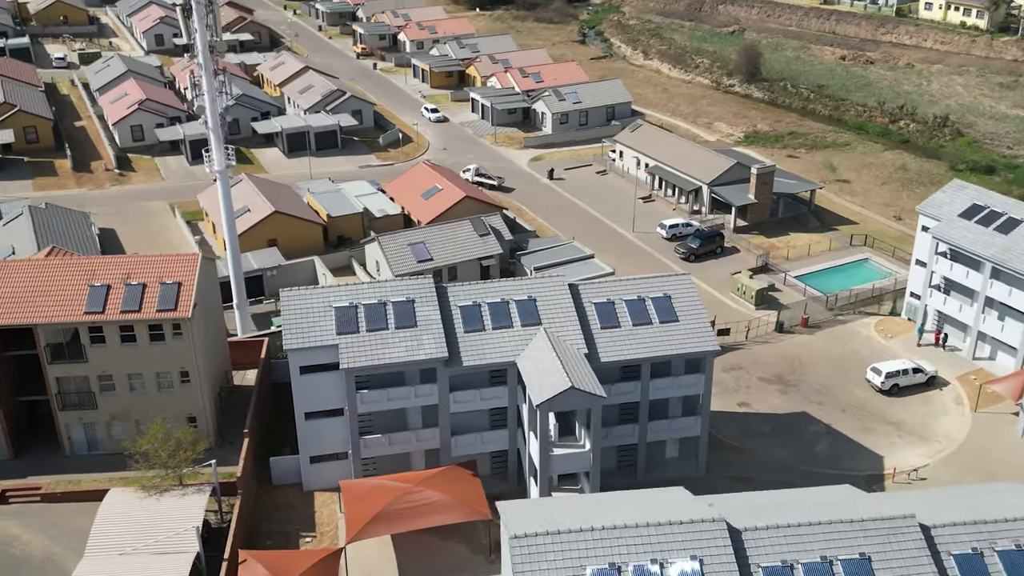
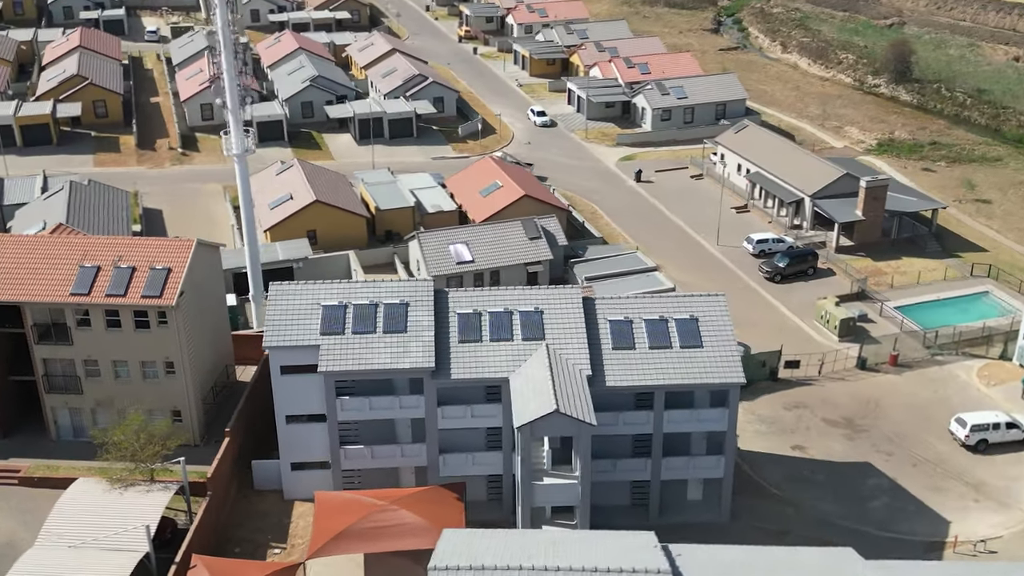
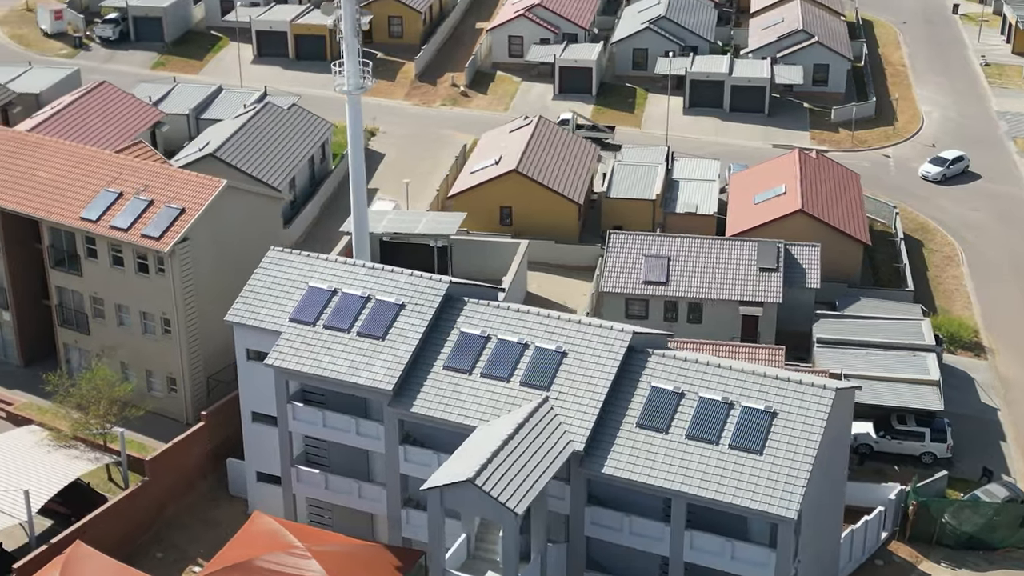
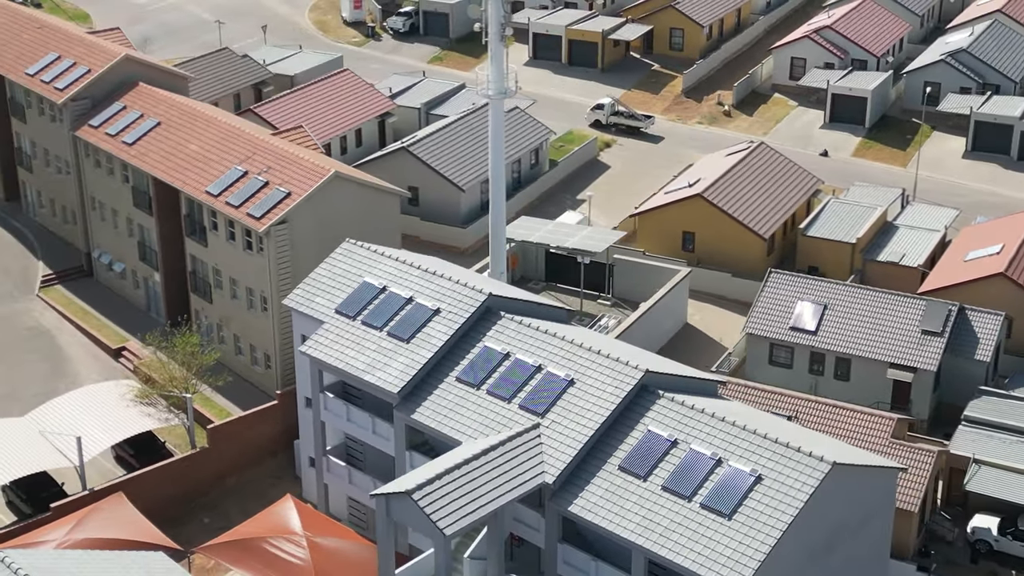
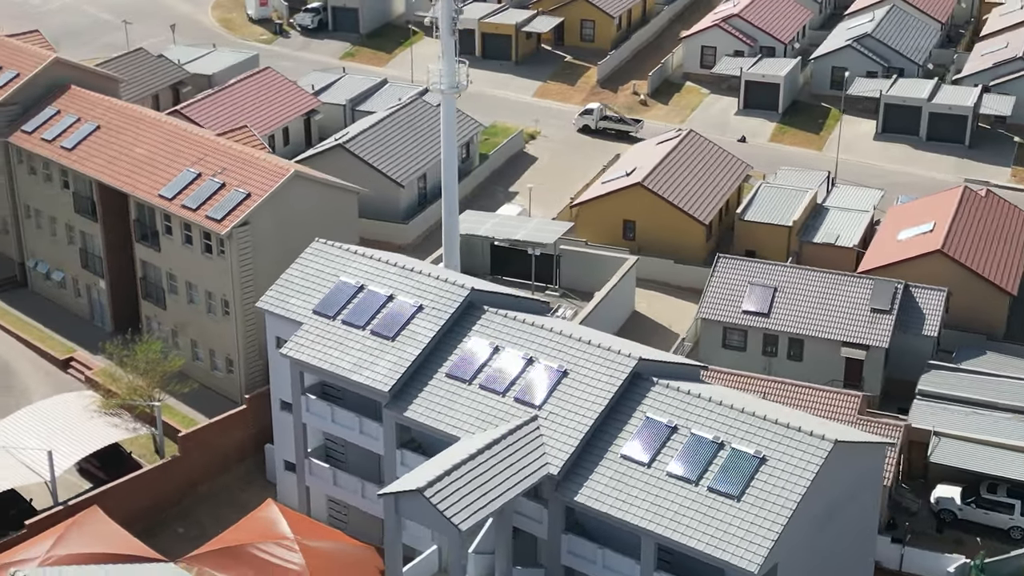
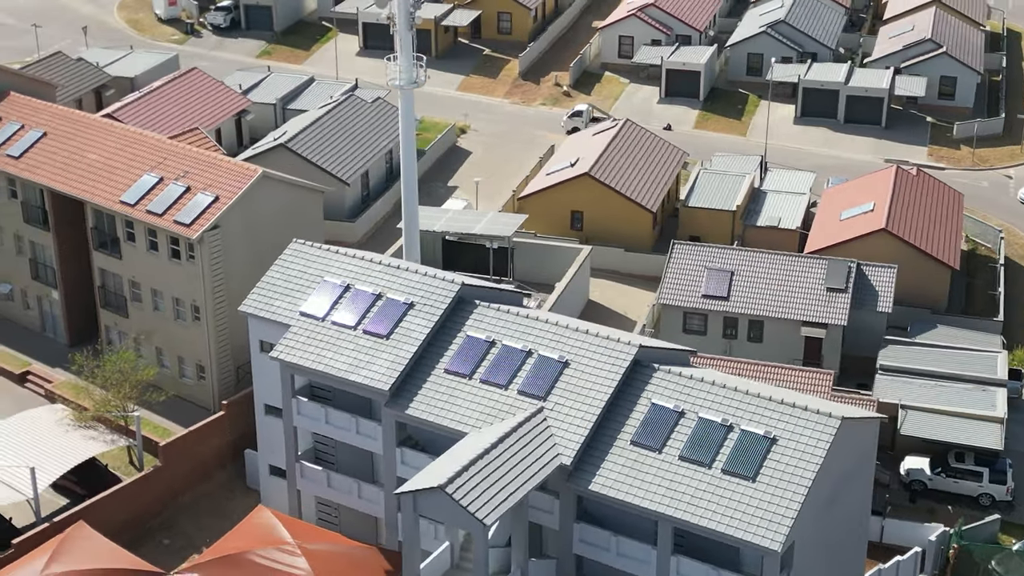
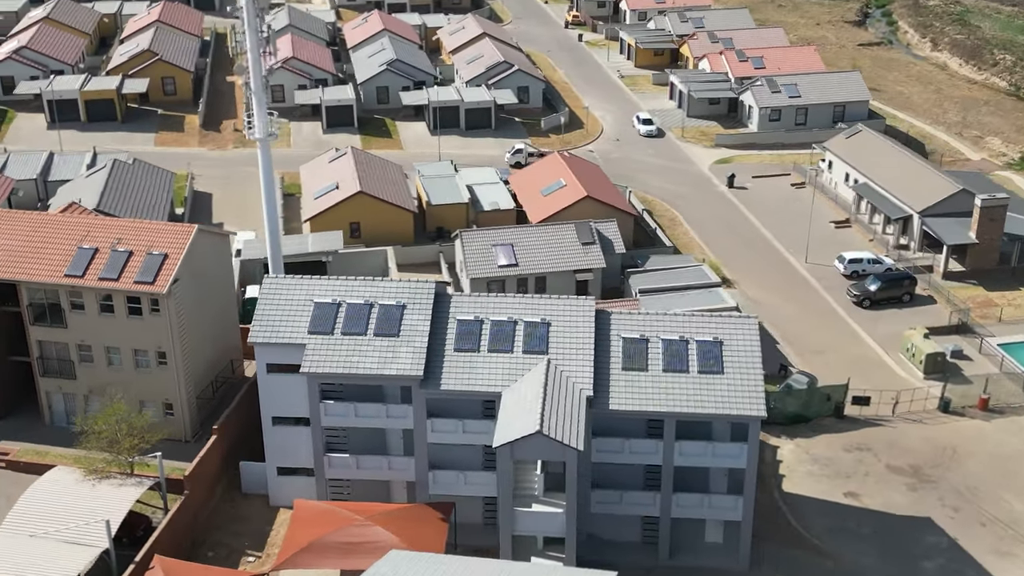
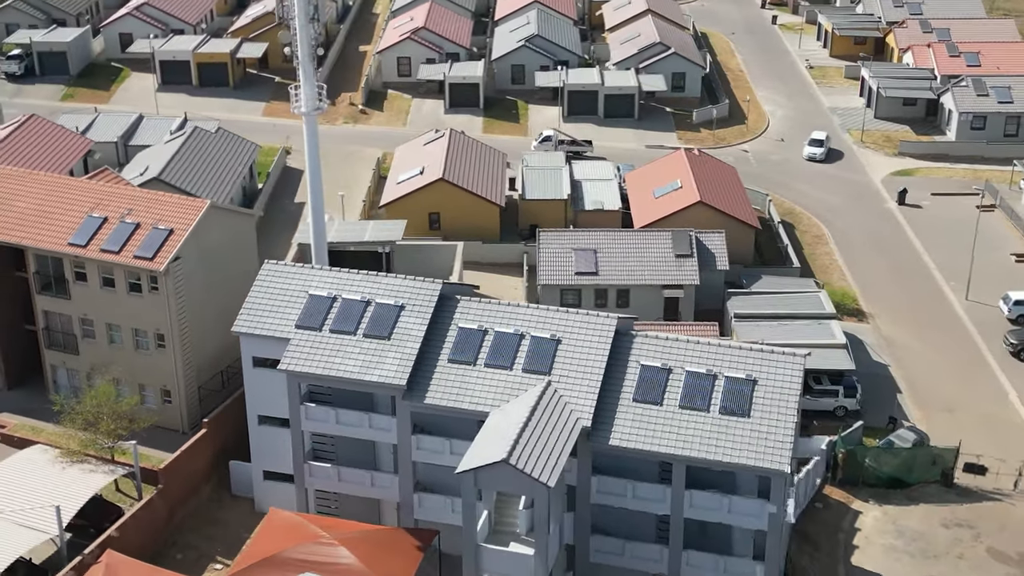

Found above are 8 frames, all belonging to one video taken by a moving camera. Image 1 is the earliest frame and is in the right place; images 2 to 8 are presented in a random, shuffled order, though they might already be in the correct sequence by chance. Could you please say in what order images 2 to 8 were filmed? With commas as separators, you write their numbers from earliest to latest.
2, 7, 8, 3, 6, 5, 4
